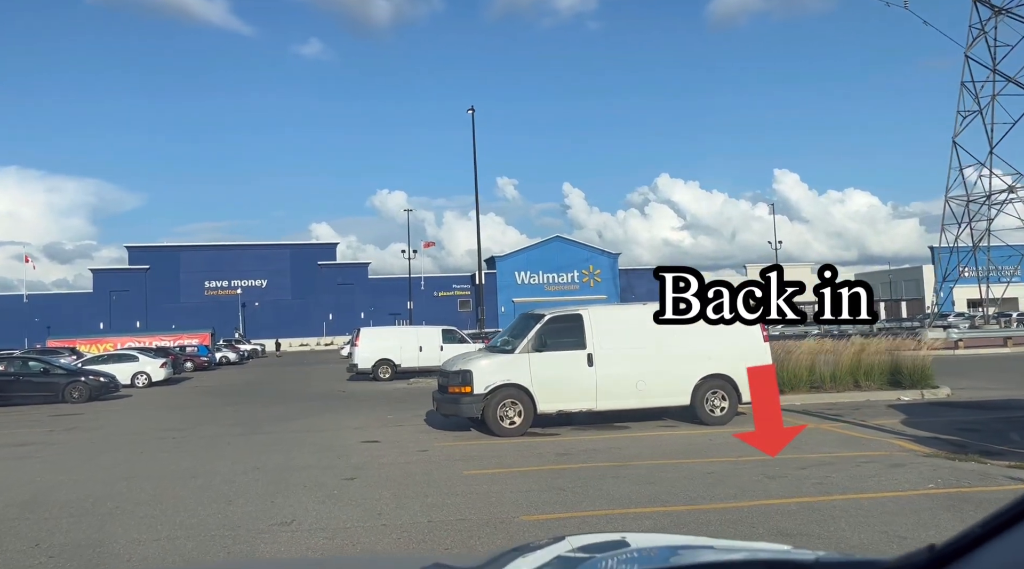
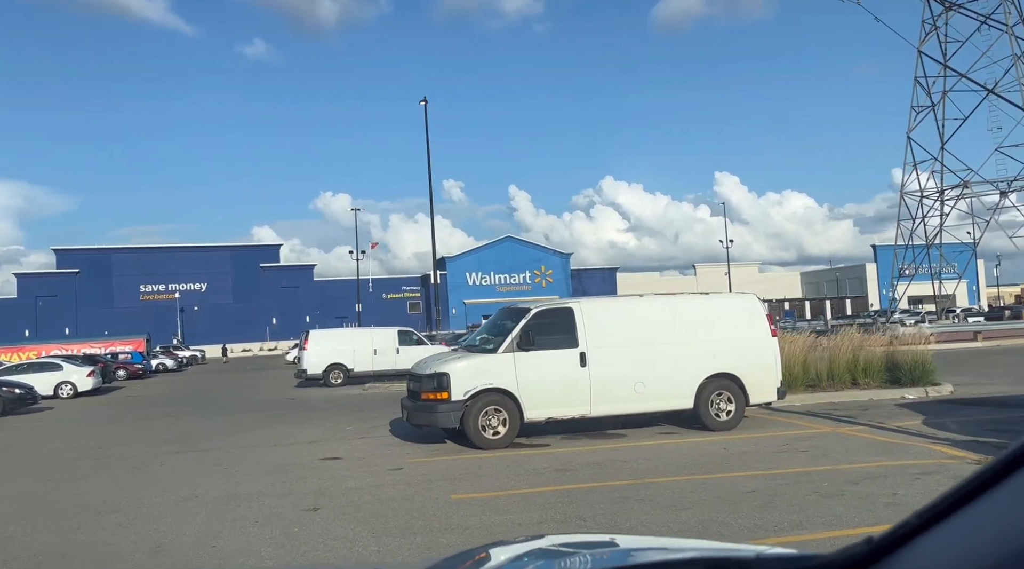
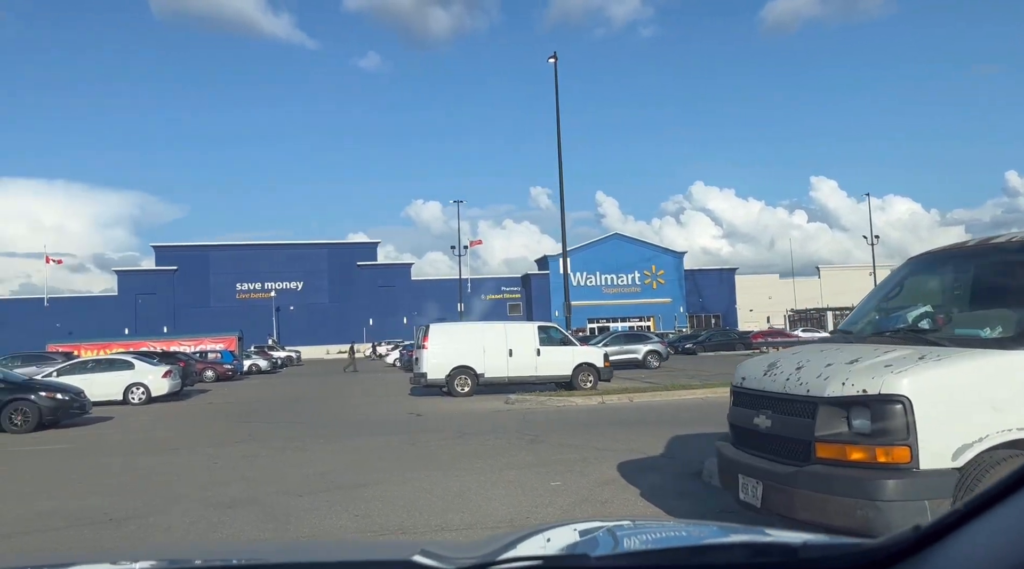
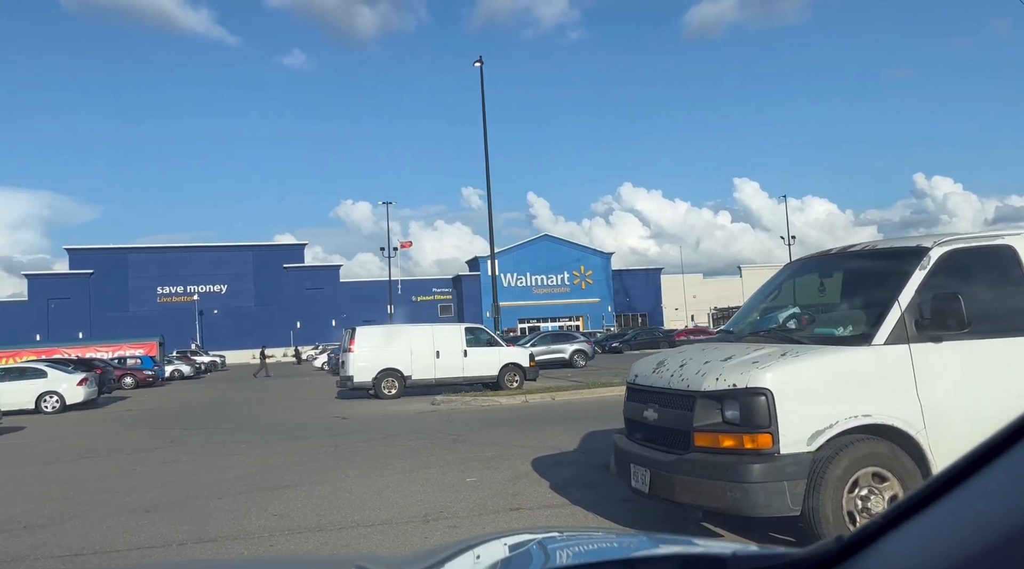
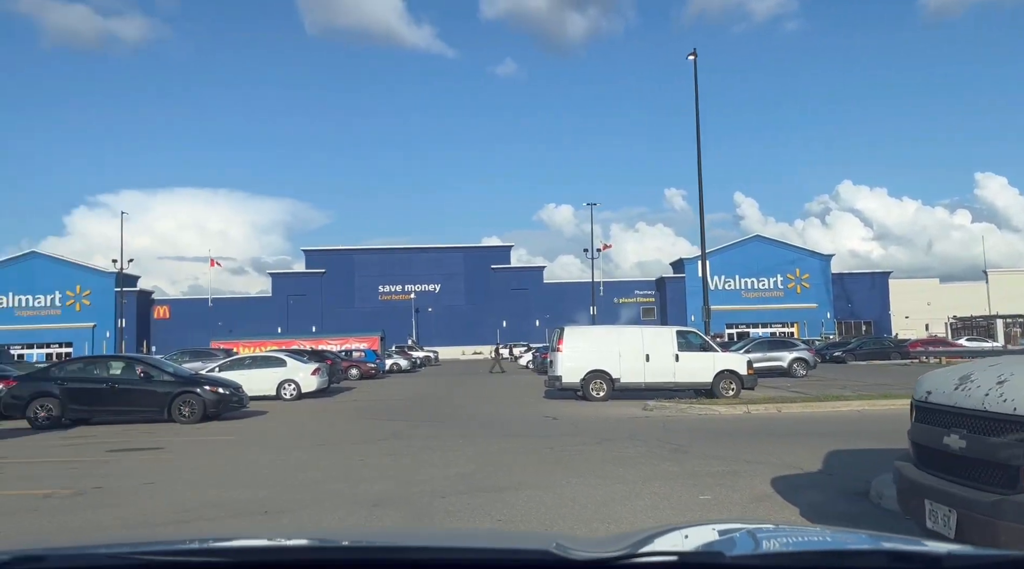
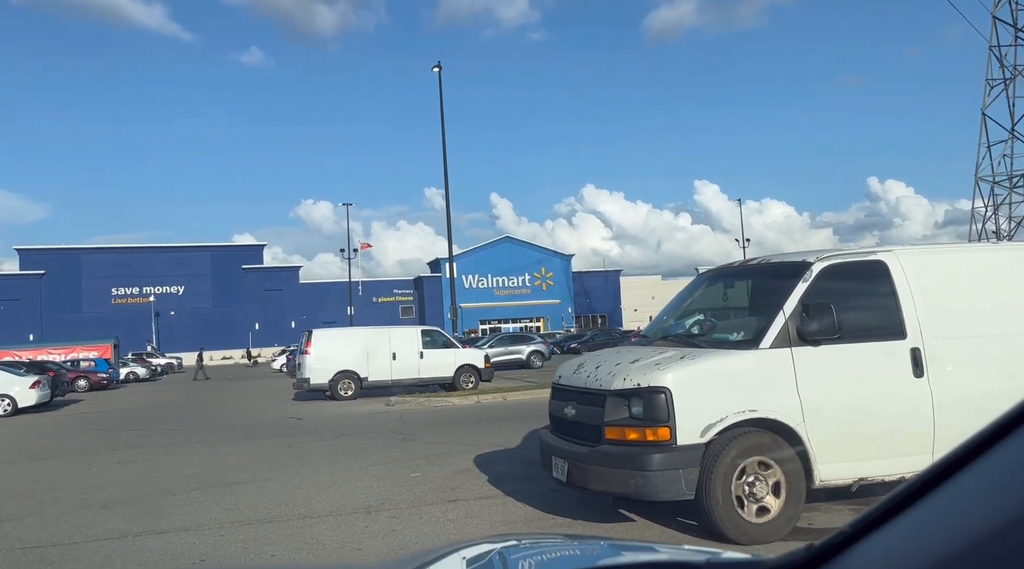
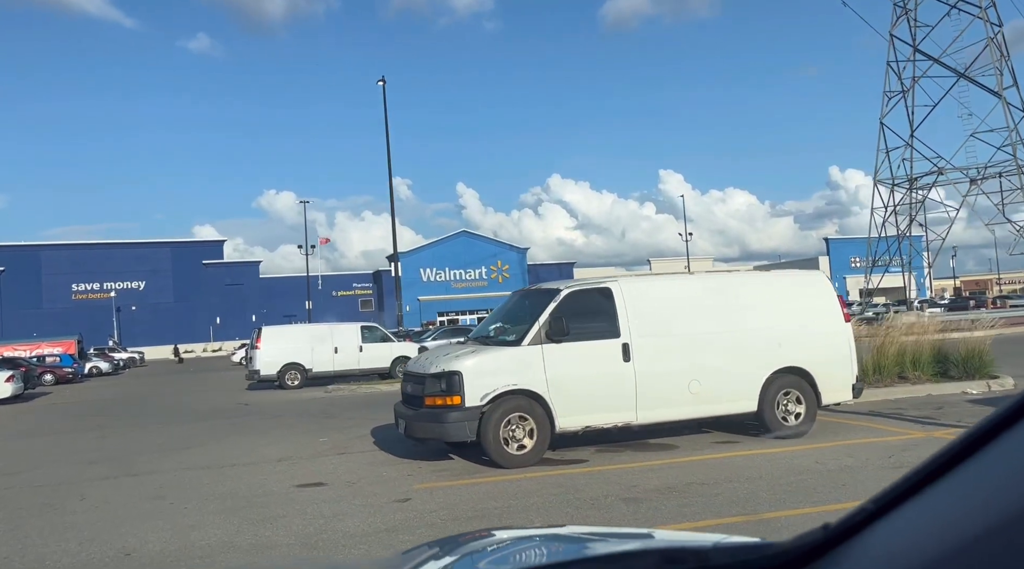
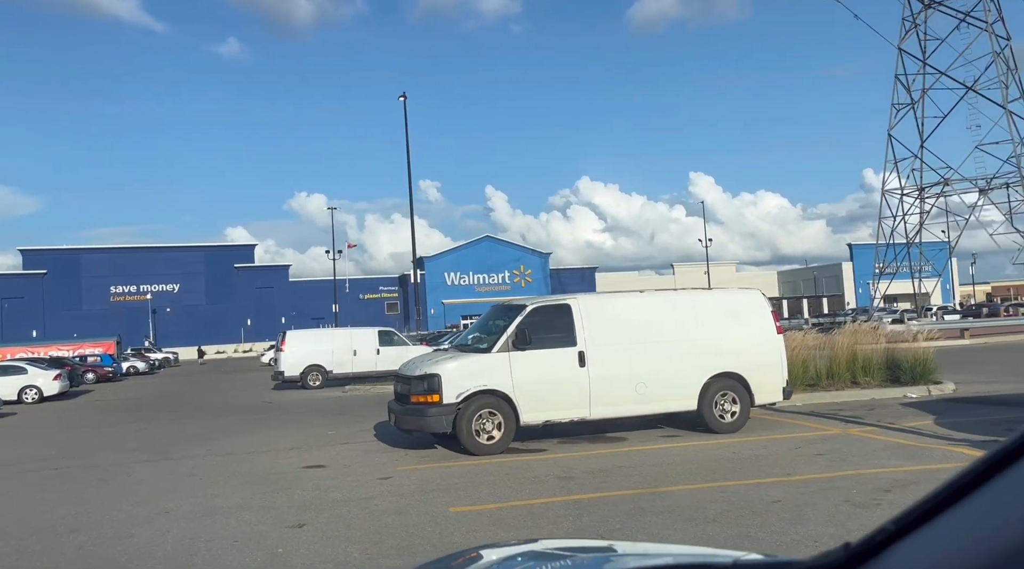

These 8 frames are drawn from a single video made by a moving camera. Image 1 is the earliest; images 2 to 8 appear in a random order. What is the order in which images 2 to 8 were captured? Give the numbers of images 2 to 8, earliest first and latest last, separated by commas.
2, 8, 7, 6, 4, 3, 5
